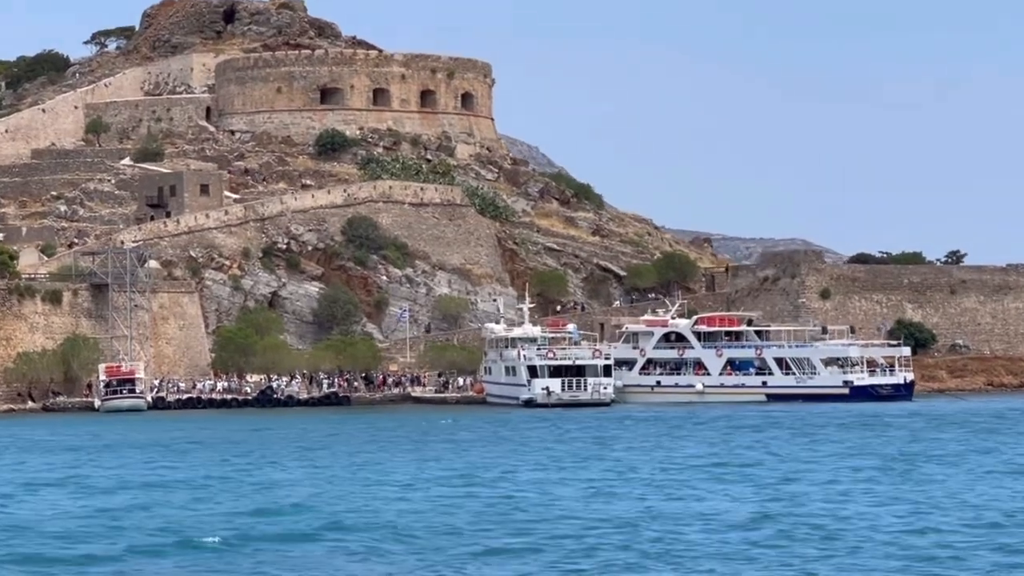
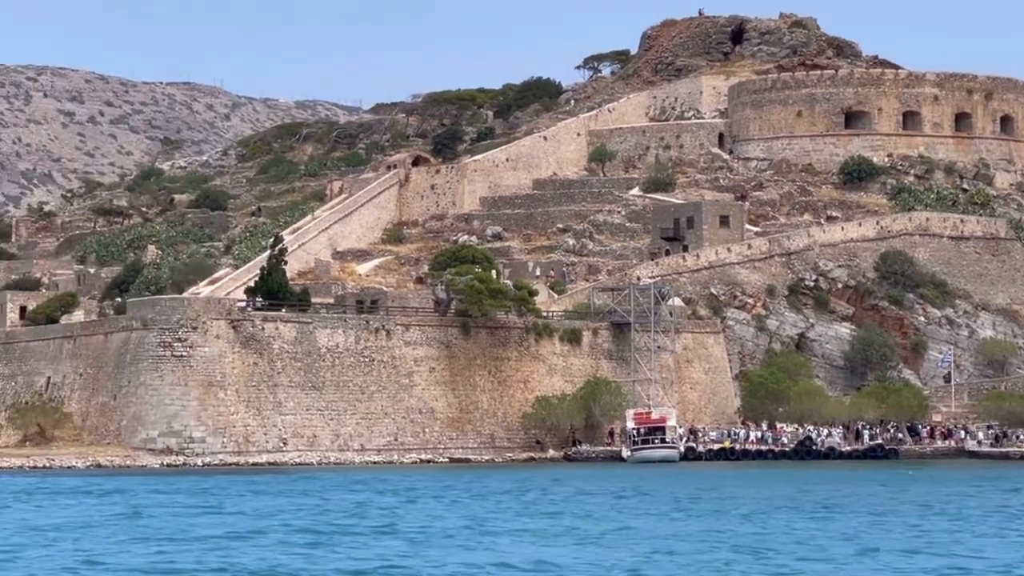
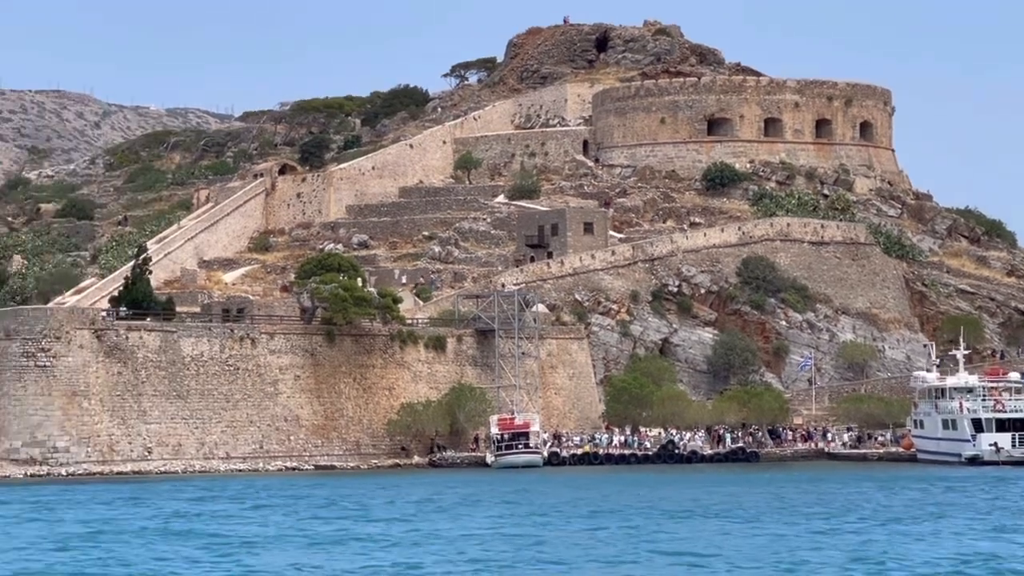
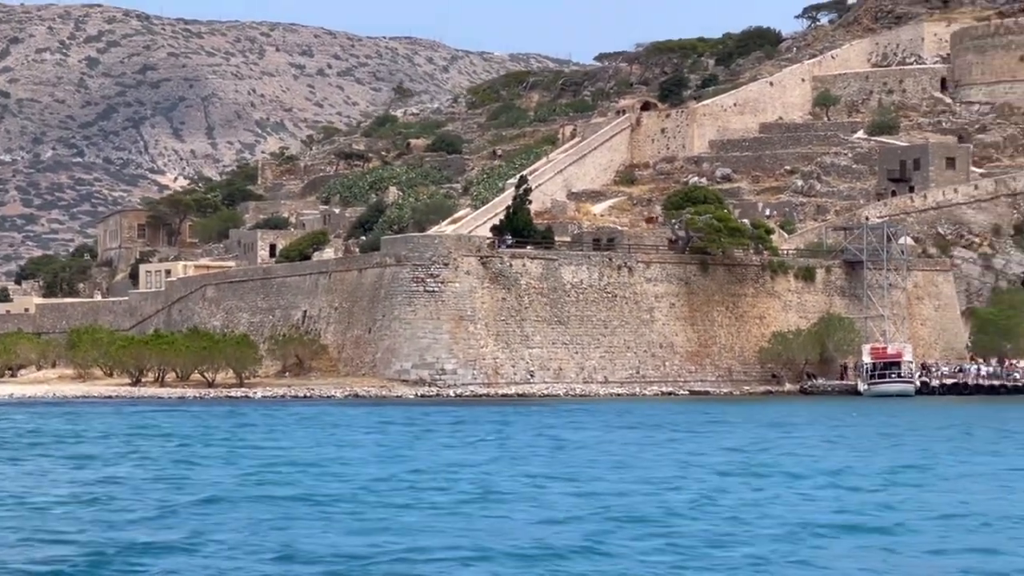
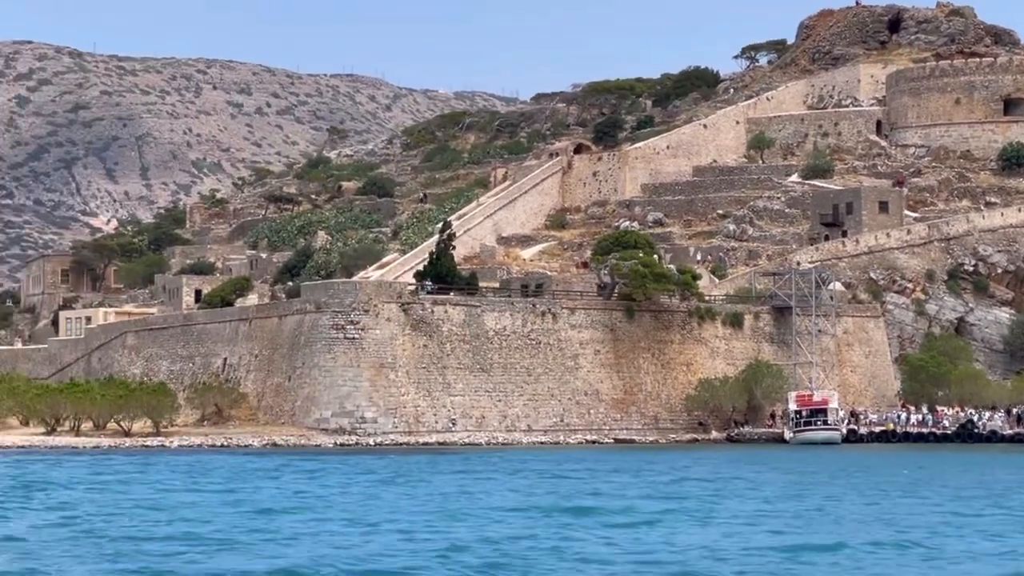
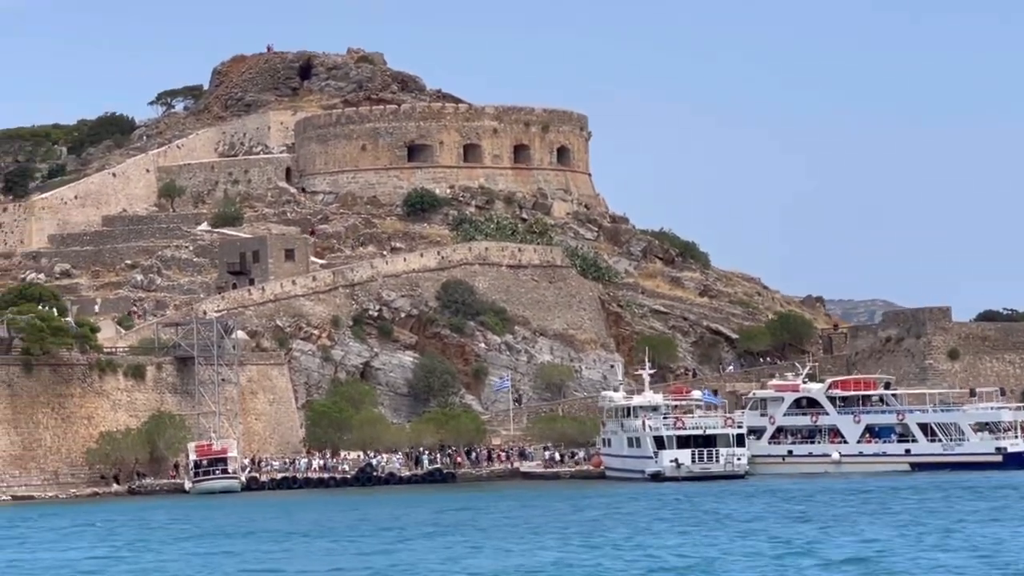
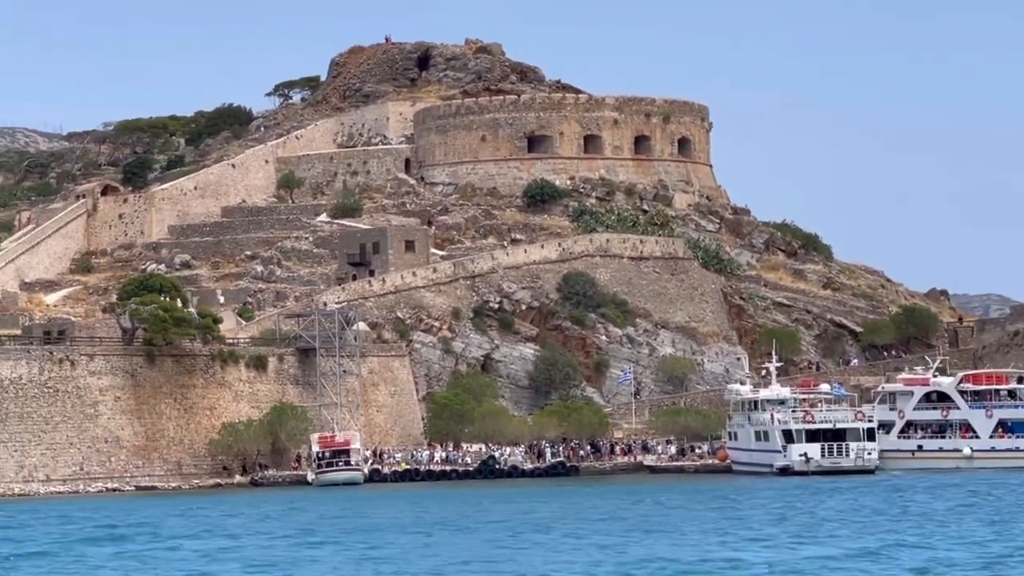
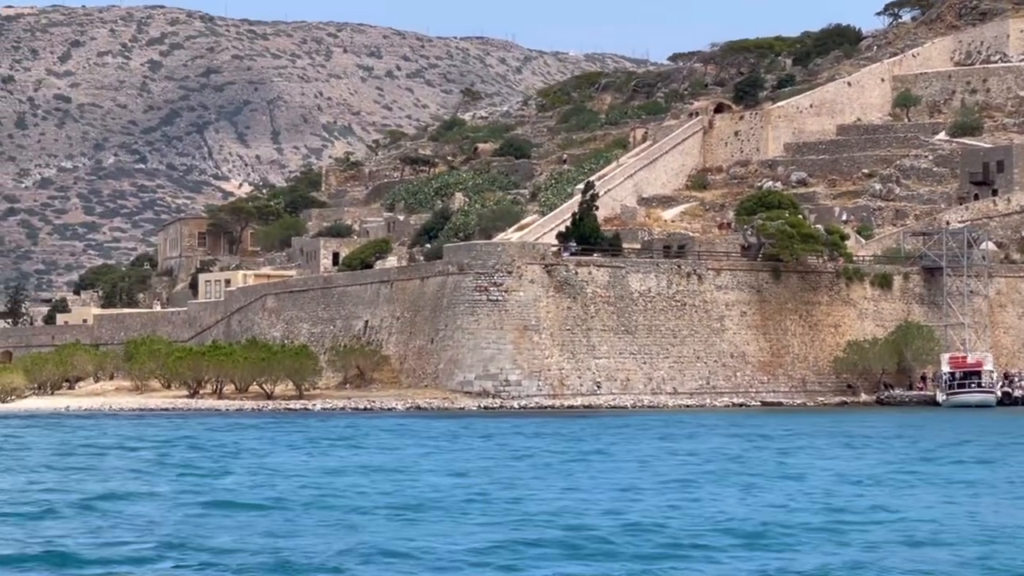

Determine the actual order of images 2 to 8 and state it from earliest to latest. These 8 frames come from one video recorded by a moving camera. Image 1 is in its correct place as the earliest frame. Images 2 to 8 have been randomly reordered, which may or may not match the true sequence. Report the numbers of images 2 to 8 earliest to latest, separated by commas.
6, 7, 3, 2, 5, 8, 4
